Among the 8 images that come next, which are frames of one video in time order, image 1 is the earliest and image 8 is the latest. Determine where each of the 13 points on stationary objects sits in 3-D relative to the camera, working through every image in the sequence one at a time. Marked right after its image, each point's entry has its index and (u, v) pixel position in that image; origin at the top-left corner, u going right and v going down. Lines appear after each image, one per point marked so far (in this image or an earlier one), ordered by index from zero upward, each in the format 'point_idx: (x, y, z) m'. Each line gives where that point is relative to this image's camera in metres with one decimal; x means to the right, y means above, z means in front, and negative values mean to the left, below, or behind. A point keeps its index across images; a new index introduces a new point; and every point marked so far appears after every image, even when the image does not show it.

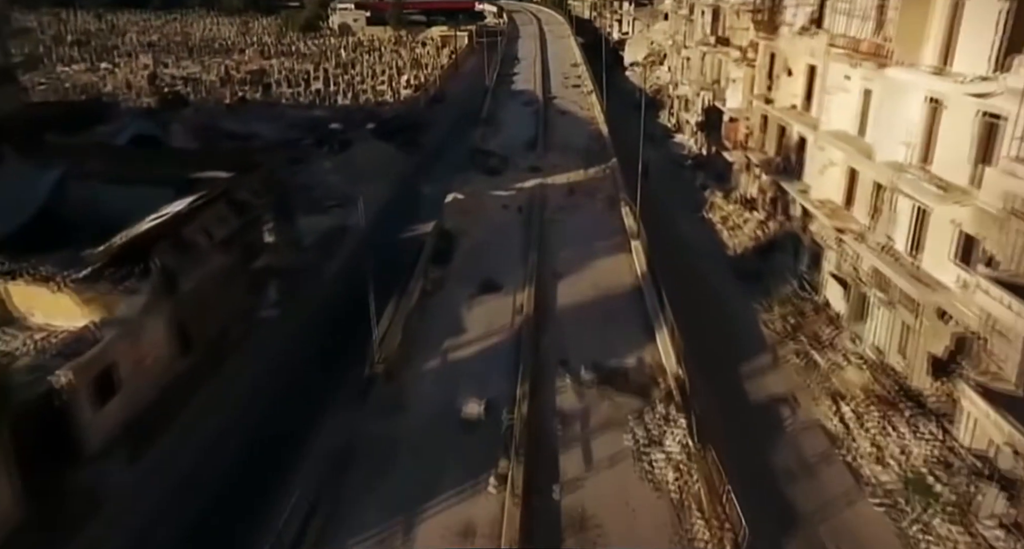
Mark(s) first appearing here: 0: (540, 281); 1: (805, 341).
0: (+0.7, -0.2, +19.9) m
1: (+6.4, -1.4, +16.5) m
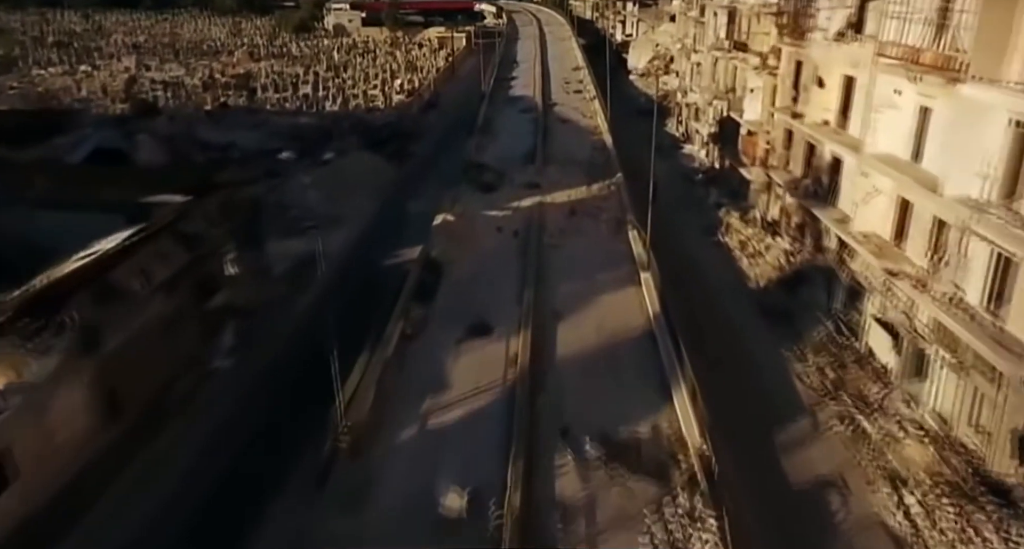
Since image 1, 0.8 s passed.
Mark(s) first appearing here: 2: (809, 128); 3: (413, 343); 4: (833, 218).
0: (+0.6, -1.1, +17.4) m
1: (+6.2, -2.3, +14.0) m
2: (+7.2, +3.6, +18.5) m
3: (-2.1, -1.5, +16.5) m
4: (+7.1, +1.2, +16.8) m
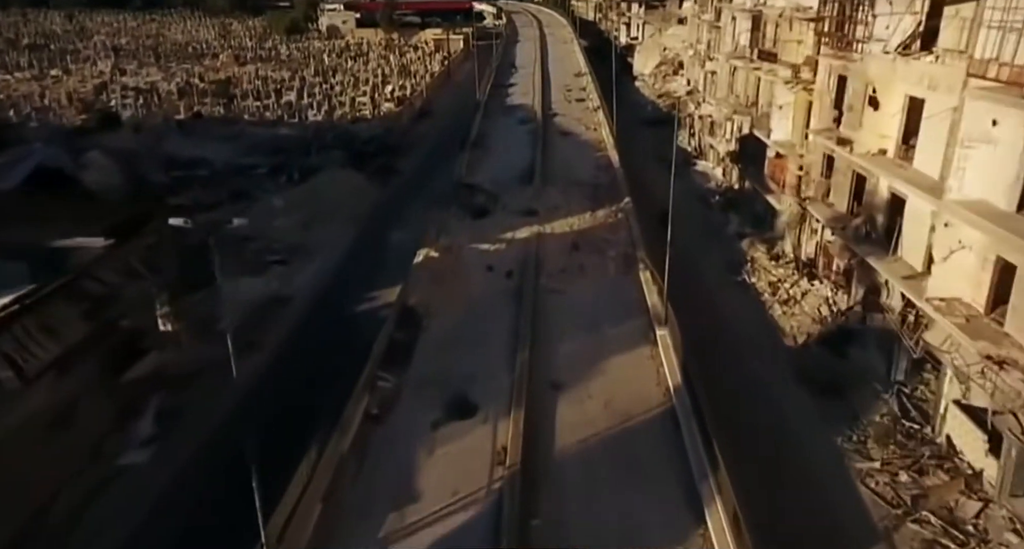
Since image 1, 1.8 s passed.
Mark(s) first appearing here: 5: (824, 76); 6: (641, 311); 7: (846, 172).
0: (+0.4, -2.3, +14.2) m
1: (+6.0, -3.6, +10.8) m
2: (+7.0, +2.4, +15.4) m
3: (-2.3, -2.7, +13.4) m
4: (+6.9, 0.0, +13.6) m
5: (+7.5, +4.8, +18.4) m
6: (+3.0, -0.8, +17.7) m
7: (+7.5, +2.3, +17.1) m
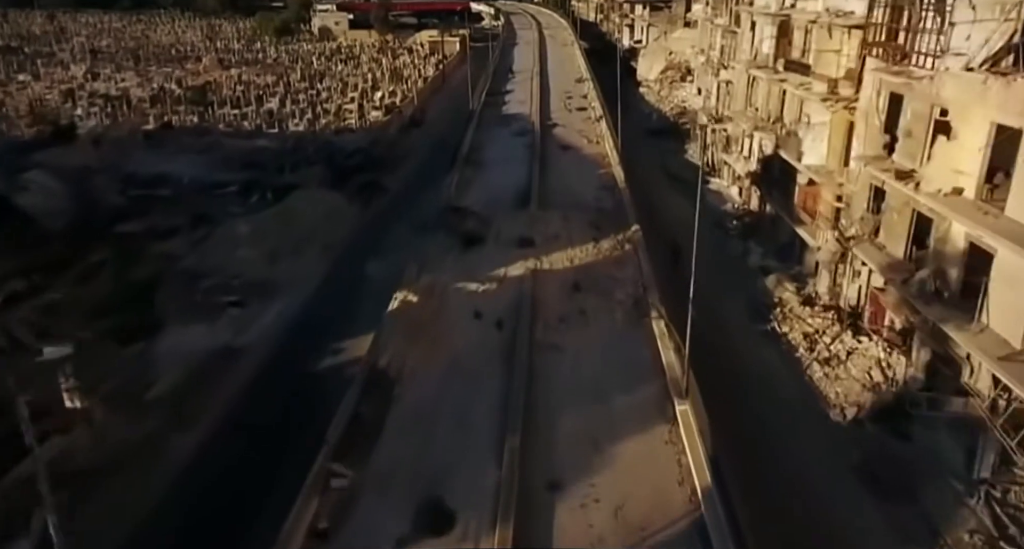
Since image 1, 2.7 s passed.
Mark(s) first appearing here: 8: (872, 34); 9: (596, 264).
0: (+0.2, -3.4, +11.3) m
1: (+5.8, -4.7, +7.9) m
2: (+6.8, +1.3, +12.5) m
3: (-2.5, -3.7, +10.5) m
4: (+6.7, -1.1, +10.7) m
5: (+7.3, +3.7, +15.5) m
6: (+2.8, -1.9, +14.8) m
7: (+7.3, +1.2, +14.2) m
8: (+7.4, +5.0, +15.6) m
9: (+2.2, +0.2, +20.1) m
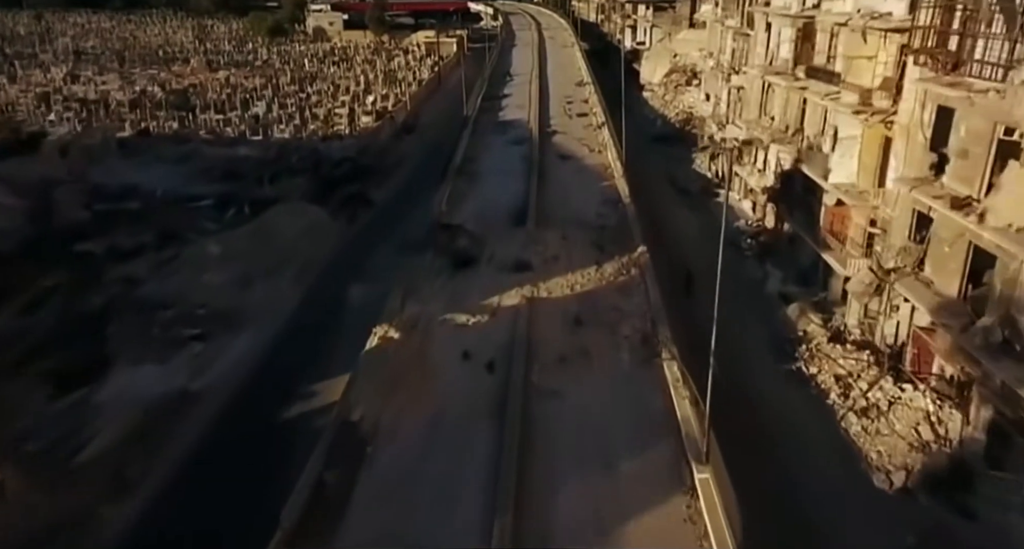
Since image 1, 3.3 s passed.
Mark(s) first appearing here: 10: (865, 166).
0: (+0.1, -4.1, +9.4) m
1: (+5.7, -5.3, +6.0) m
2: (+6.7, +0.6, +10.6) m
3: (-2.7, -4.4, +8.5) m
4: (+6.6, -1.8, +8.8) m
5: (+7.2, +3.0, +13.5) m
6: (+2.7, -2.6, +12.8) m
7: (+7.2, +0.5, +12.3) m
8: (+7.3, +4.3, +13.7) m
9: (+2.1, -0.5, +18.1) m
10: (+7.4, +2.3, +15.9) m
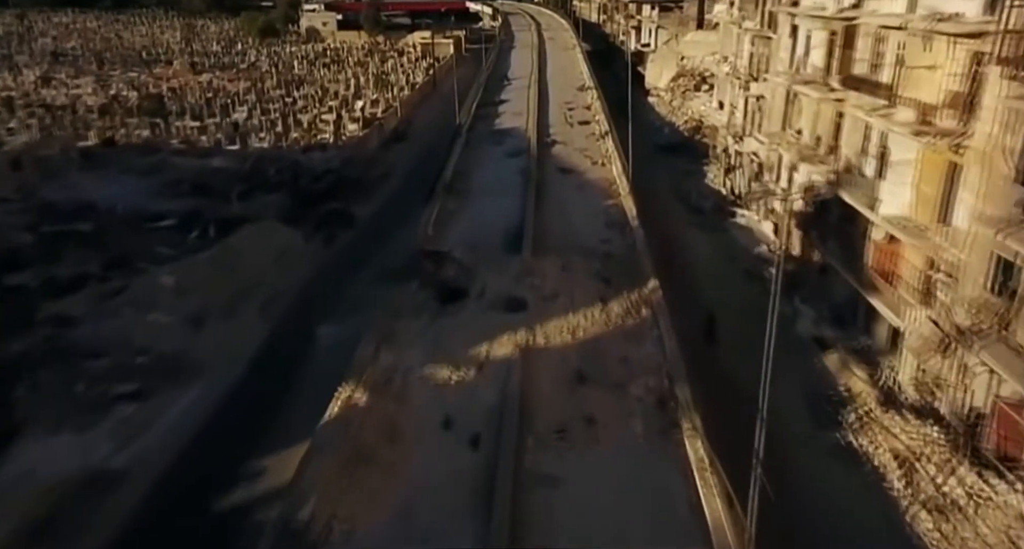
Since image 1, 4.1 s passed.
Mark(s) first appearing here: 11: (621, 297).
0: (-0.1, -4.9, +6.8) m
1: (+5.5, -6.2, +3.4) m
2: (+6.5, -0.3, +8.0) m
3: (-2.8, -5.3, +5.9) m
4: (+6.4, -2.7, +6.2) m
5: (+7.0, +2.1, +10.9) m
6: (+2.5, -3.5, +10.2) m
7: (+7.0, -0.4, +9.7) m
8: (+7.1, +3.4, +11.1) m
9: (+1.9, -1.4, +15.5) m
10: (+7.3, +1.4, +13.3) m
11: (+2.5, -0.5, +17.4) m
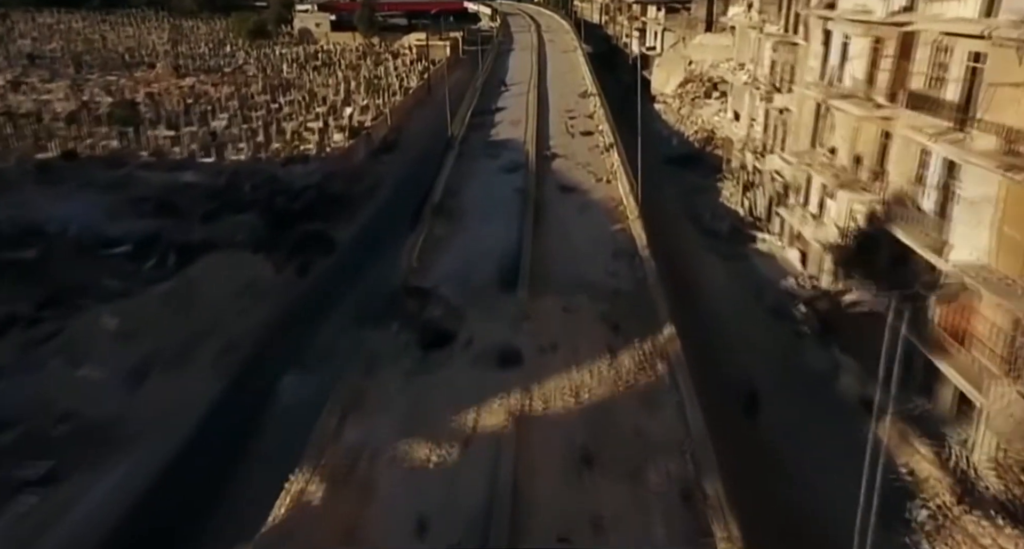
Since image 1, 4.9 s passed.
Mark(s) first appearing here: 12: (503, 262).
0: (-0.3, -5.9, +4.3) m
1: (+5.4, -7.2, +0.9) m
2: (+6.4, -1.3, +5.5) m
3: (-3.0, -6.2, +3.4) m
4: (+6.3, -3.6, +3.7) m
5: (+6.9, +1.2, +8.5) m
6: (+2.4, -4.4, +7.7) m
7: (+6.9, -1.3, +7.2) m
8: (+7.0, +2.4, +8.6) m
9: (+1.8, -2.3, +13.0) m
10: (+7.1, +0.4, +10.9) m
11: (+2.4, -1.5, +14.9) m
12: (-0.3, +0.3, +18.9) m
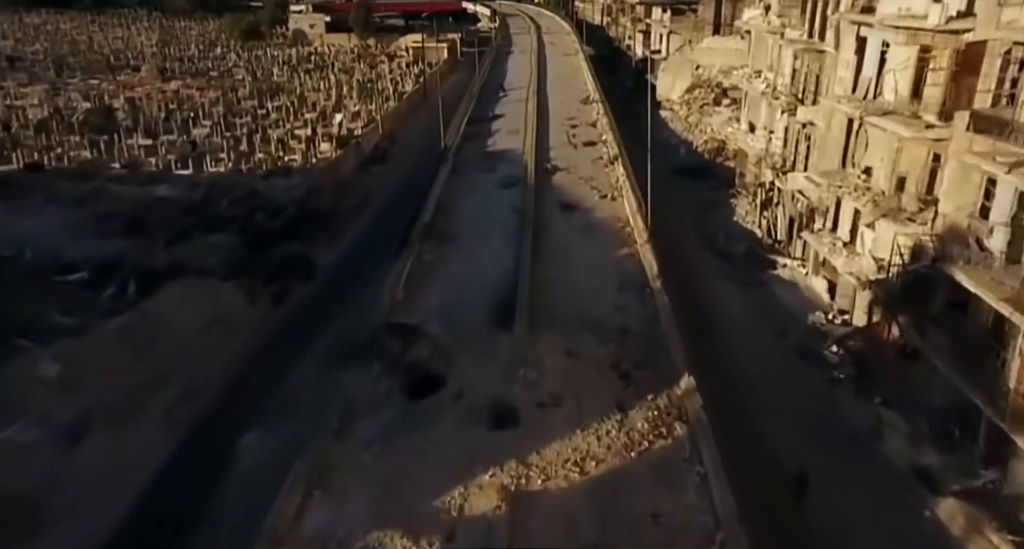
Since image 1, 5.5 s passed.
0: (-0.4, -6.6, +2.3) m
1: (+5.3, -7.9, -1.1) m
2: (+6.3, -2.0, +3.5) m
3: (-3.1, -7.0, +1.4) m
4: (+6.2, -4.4, +1.7) m
5: (+6.8, +0.4, +6.5) m
6: (+2.3, -5.2, +5.7) m
7: (+6.8, -2.1, +5.2) m
8: (+6.9, +1.6, +6.6) m
9: (+1.7, -3.1, +11.0) m
10: (+7.0, -0.4, +8.9) m
11: (+2.3, -2.2, +12.9) m
12: (-0.4, -0.5, +16.9) m
